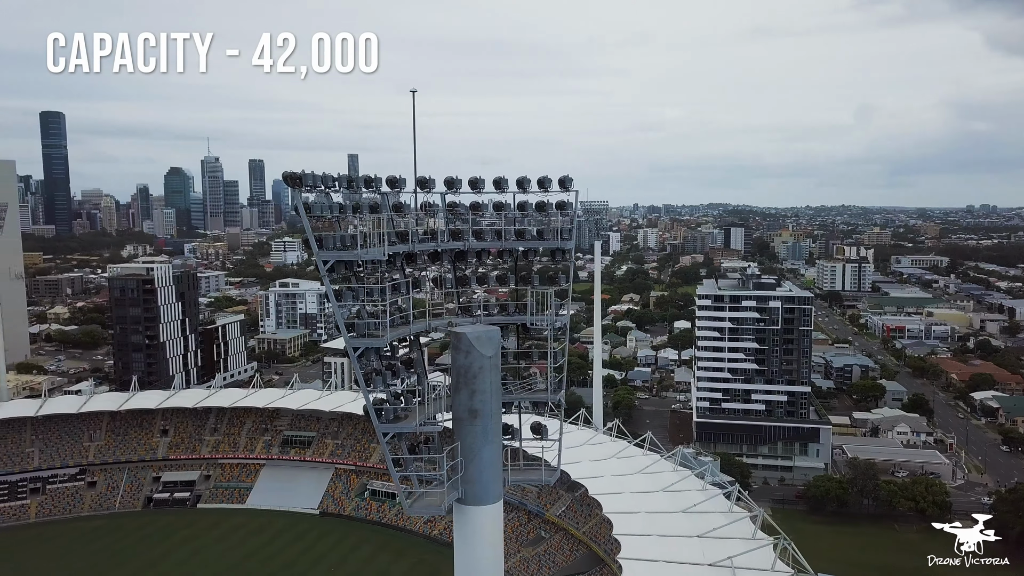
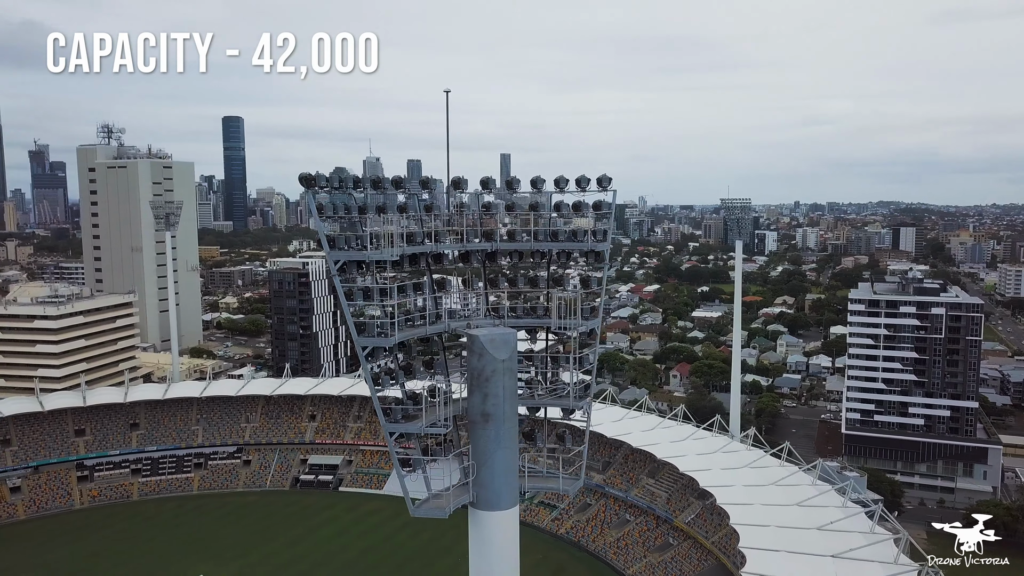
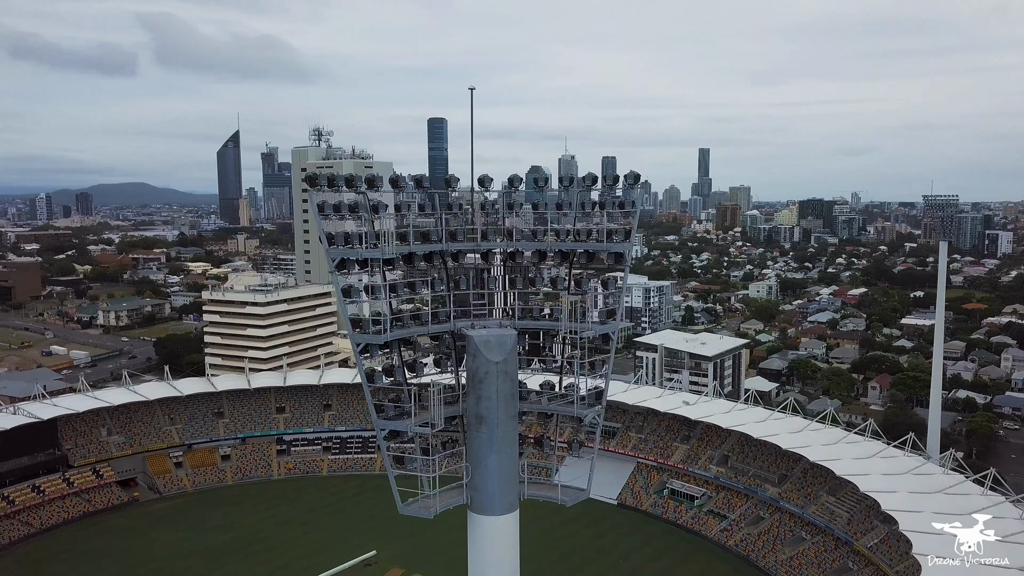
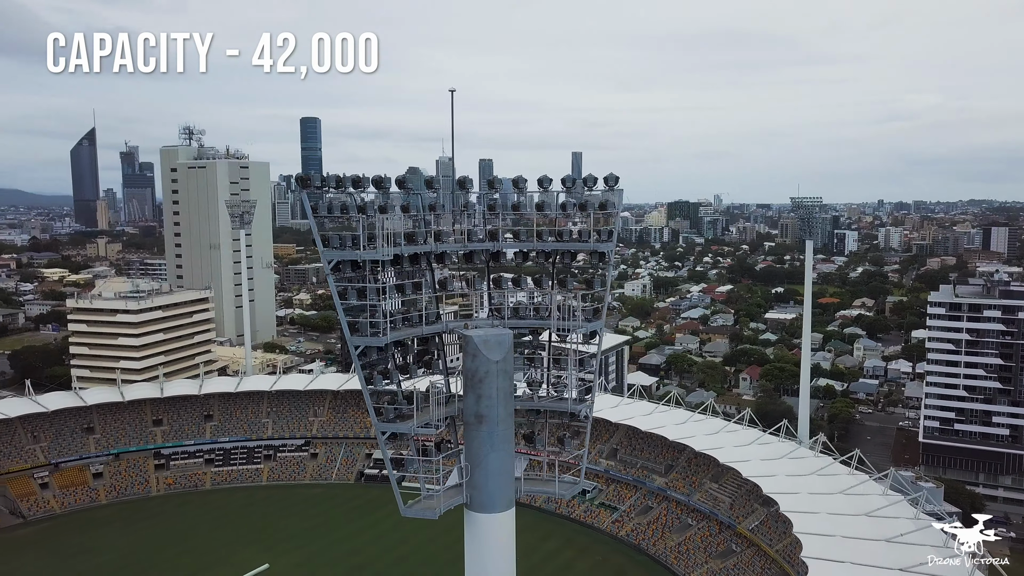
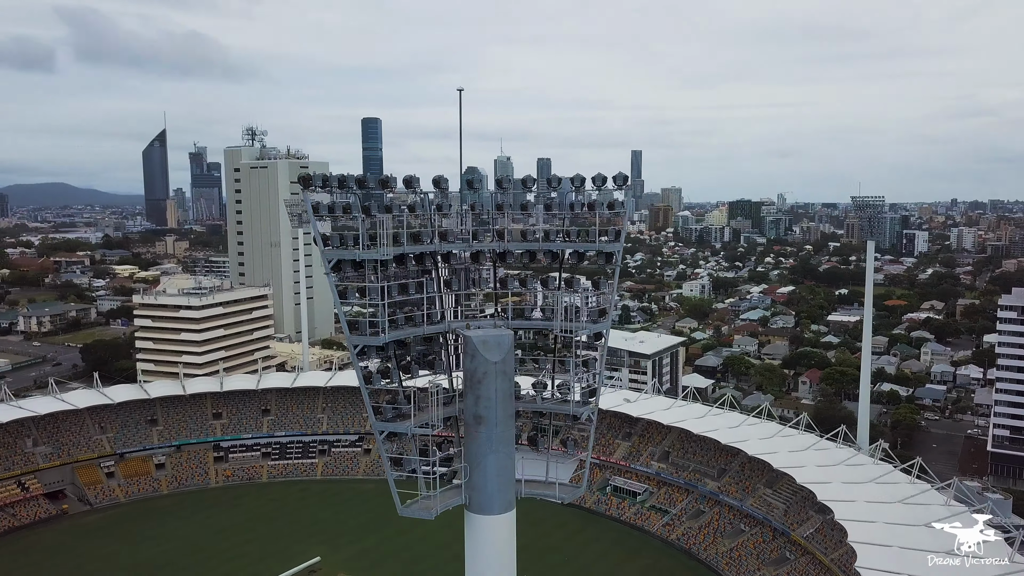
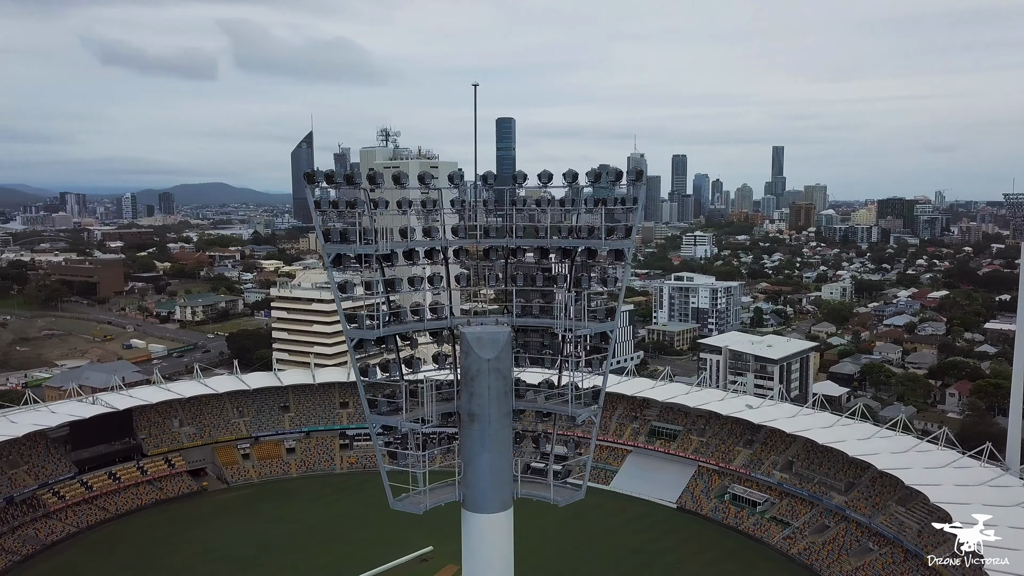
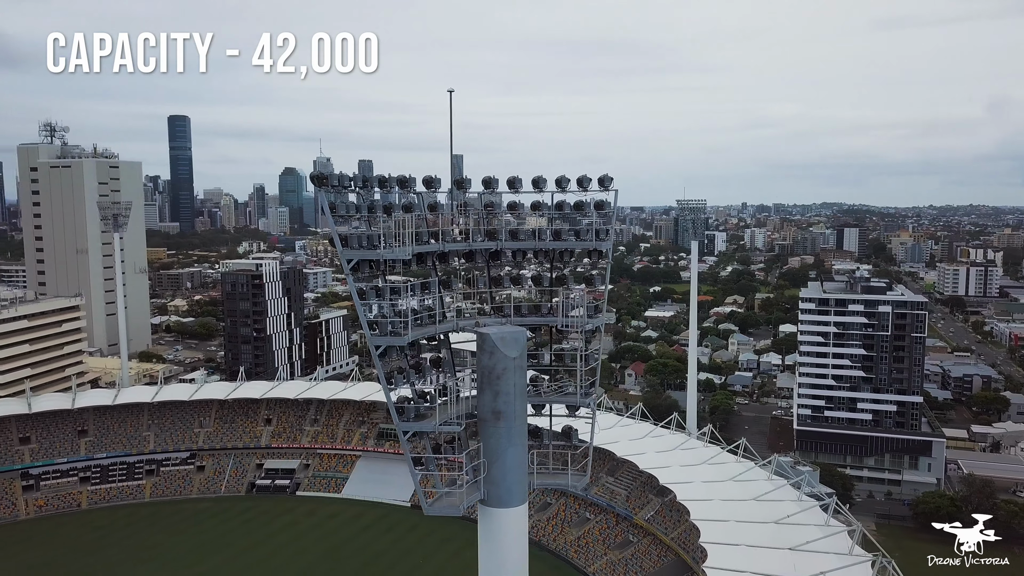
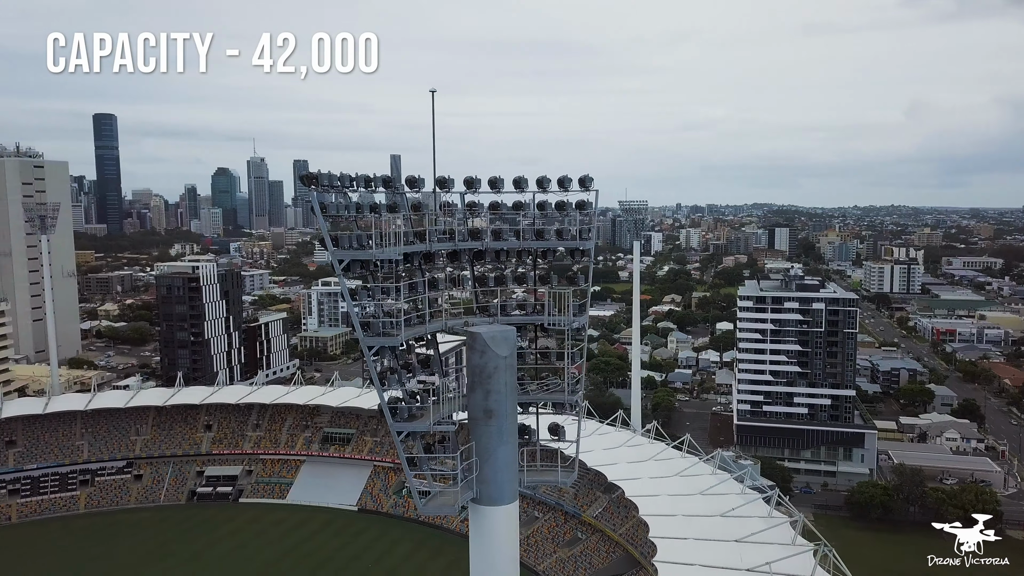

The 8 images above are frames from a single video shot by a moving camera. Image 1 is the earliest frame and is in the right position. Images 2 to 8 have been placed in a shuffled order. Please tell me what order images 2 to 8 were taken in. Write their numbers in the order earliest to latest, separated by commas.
8, 7, 2, 4, 5, 3, 6
